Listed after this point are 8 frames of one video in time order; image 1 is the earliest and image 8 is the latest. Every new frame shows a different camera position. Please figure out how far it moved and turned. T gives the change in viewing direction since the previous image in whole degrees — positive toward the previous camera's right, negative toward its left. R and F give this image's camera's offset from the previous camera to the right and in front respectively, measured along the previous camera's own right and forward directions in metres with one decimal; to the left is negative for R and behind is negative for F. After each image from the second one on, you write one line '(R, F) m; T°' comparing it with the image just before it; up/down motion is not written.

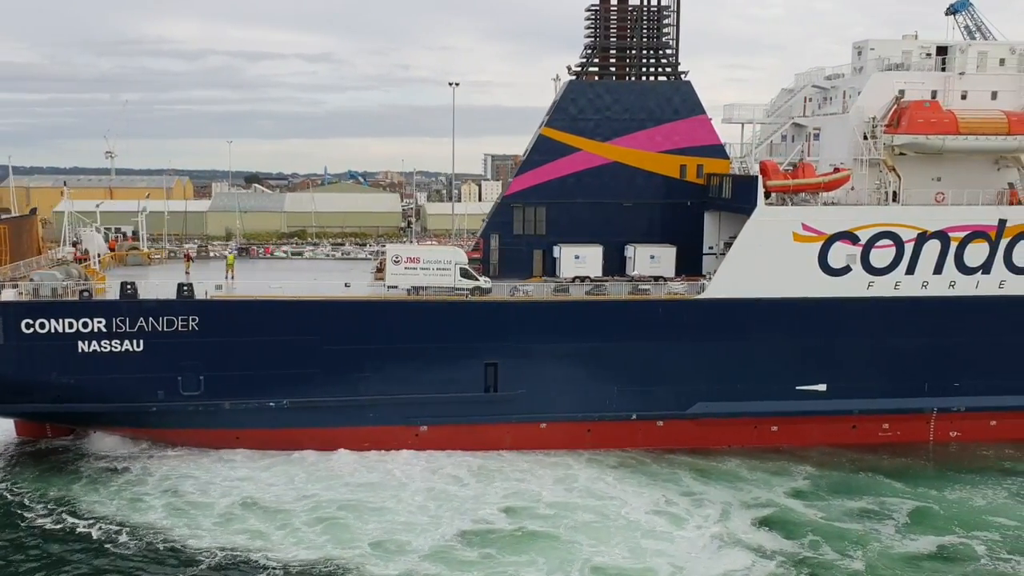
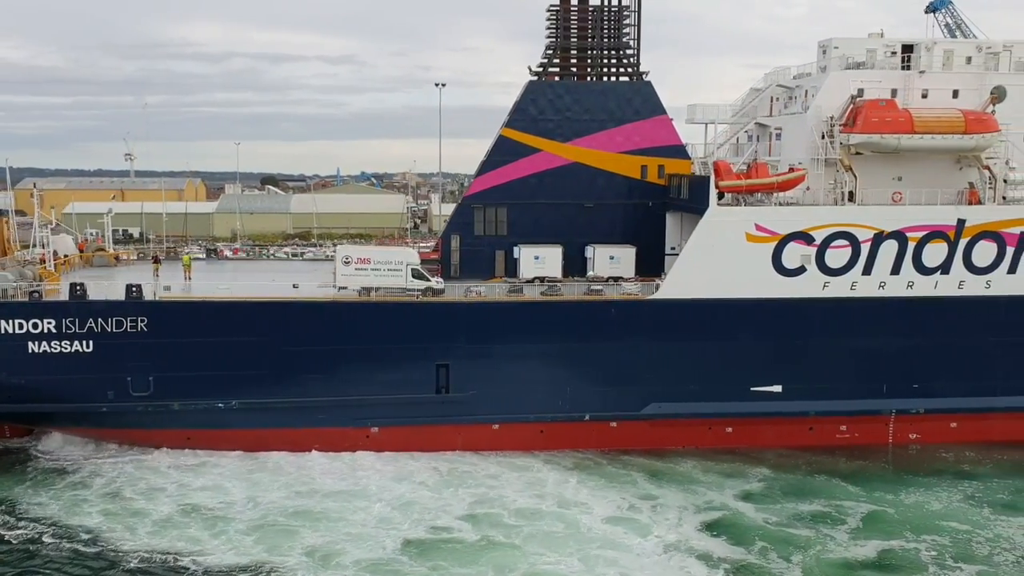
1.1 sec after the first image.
(+0.9, 0.0) m; -1°
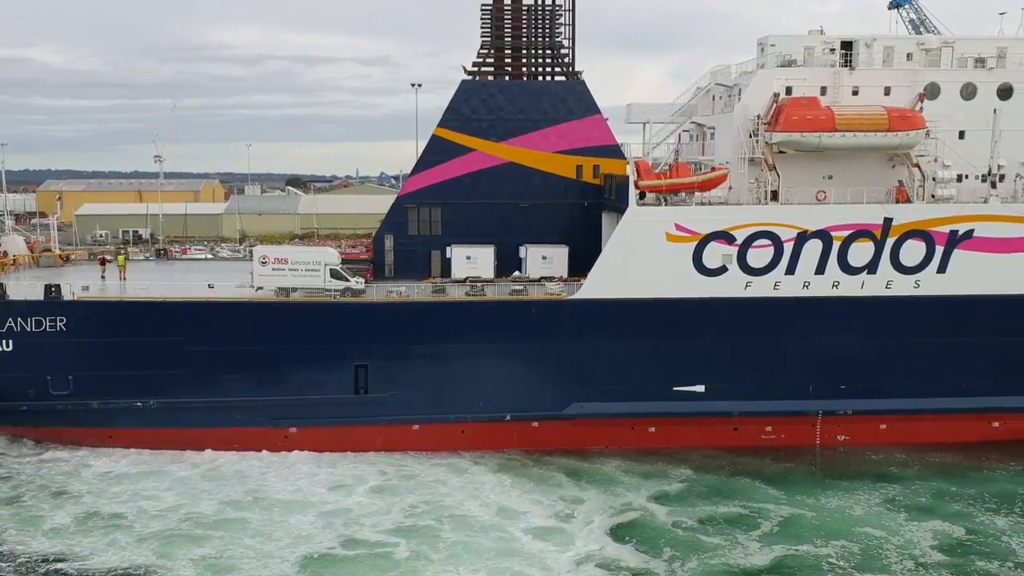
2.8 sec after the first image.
(+1.4, 0.0) m; -2°
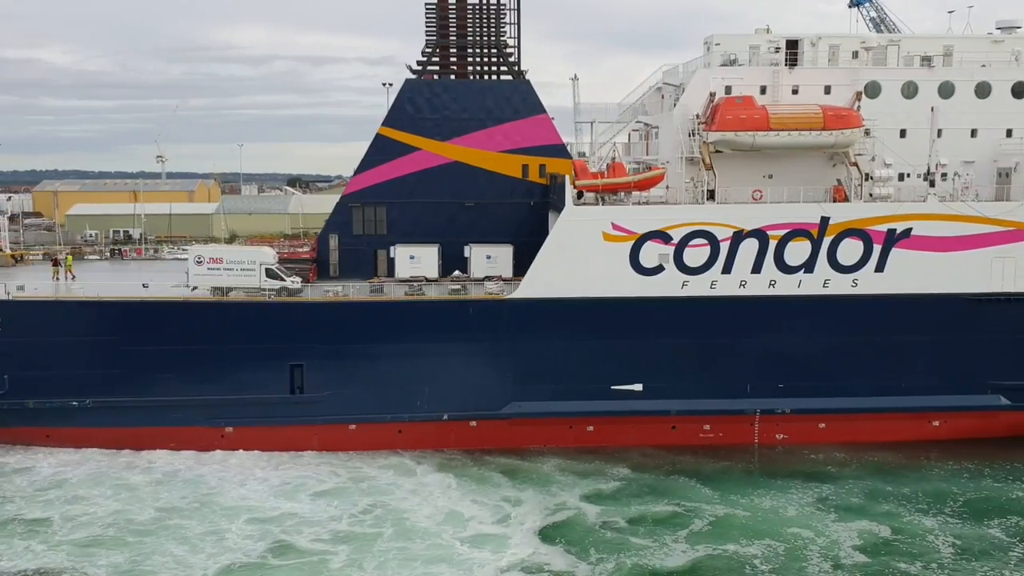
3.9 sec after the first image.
(+0.9, 0.0) m; 0°
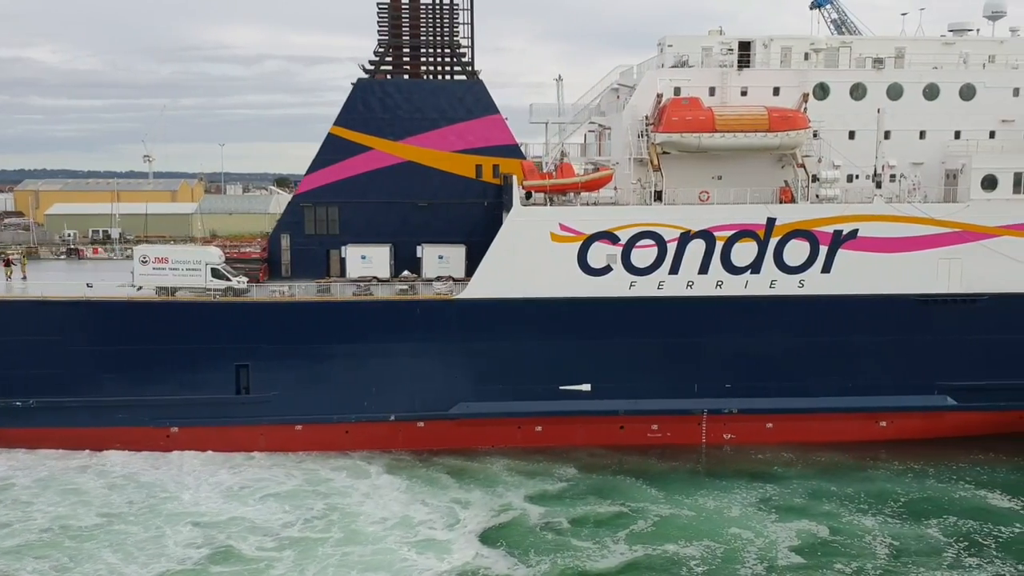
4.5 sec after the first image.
(+0.6, 0.0) m; +1°
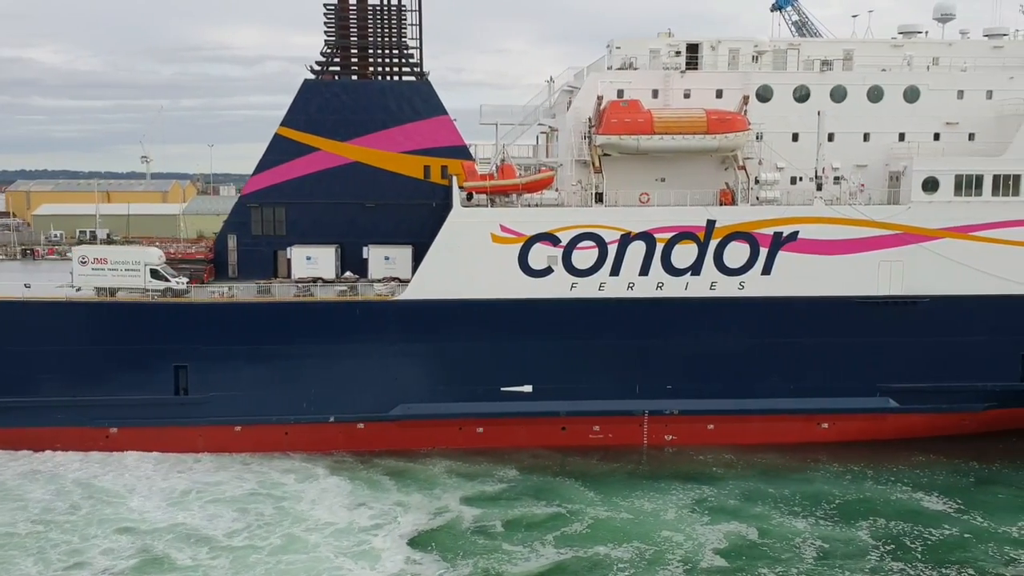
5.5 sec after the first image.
(+0.8, 0.0) m; 0°
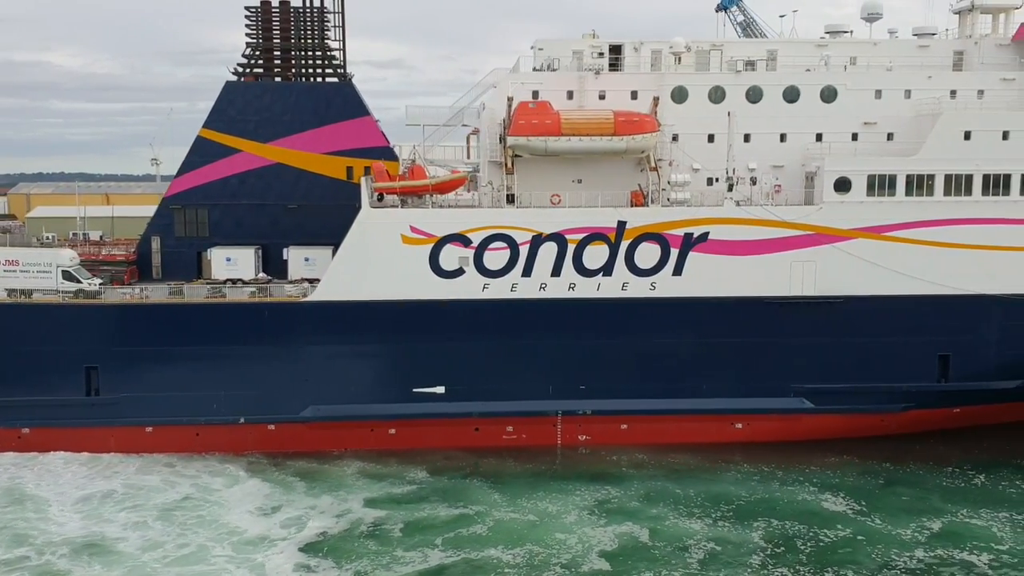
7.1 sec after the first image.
(+1.3, 0.0) m; -1°
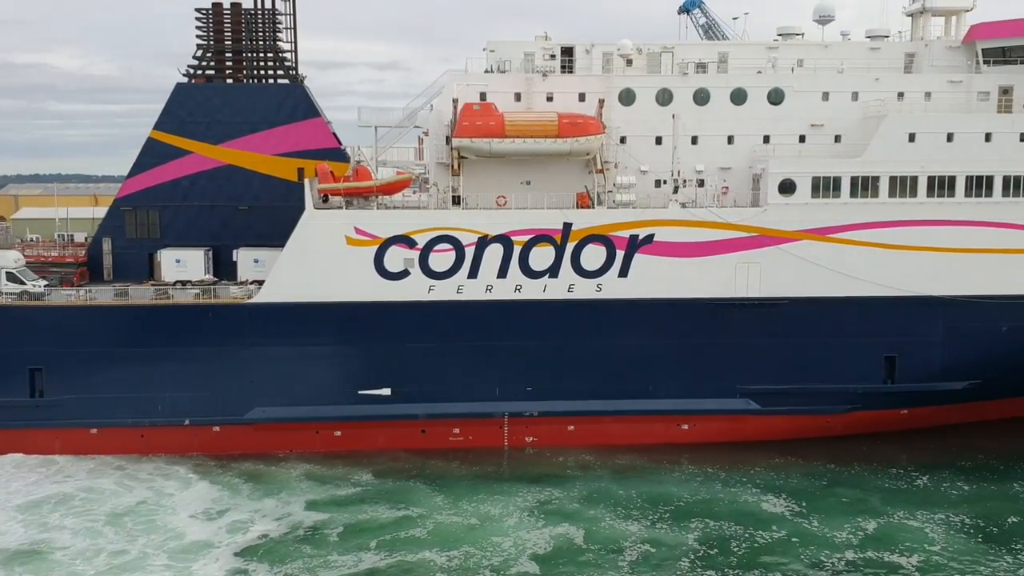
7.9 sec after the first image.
(+0.7, 0.0) m; 0°
